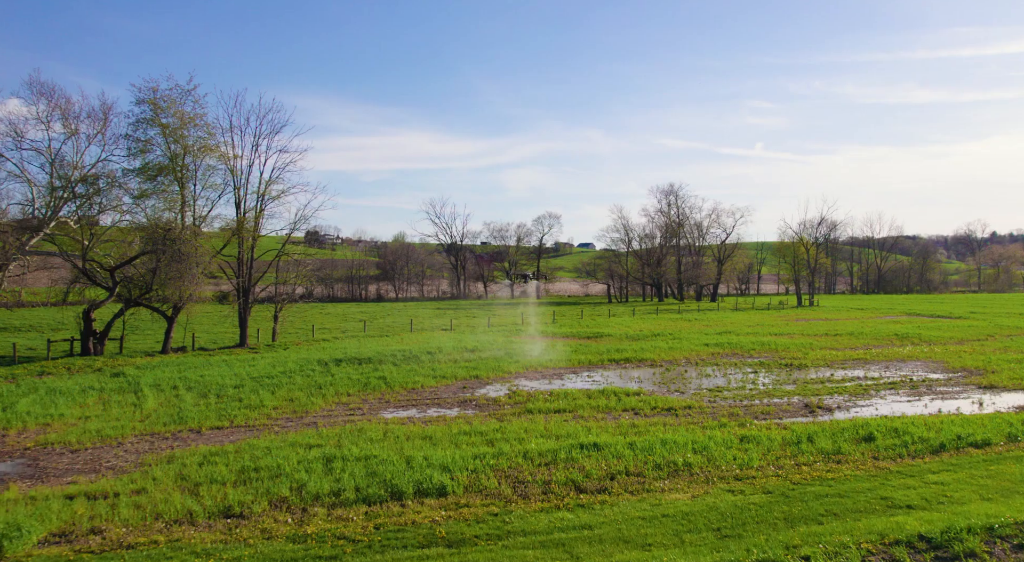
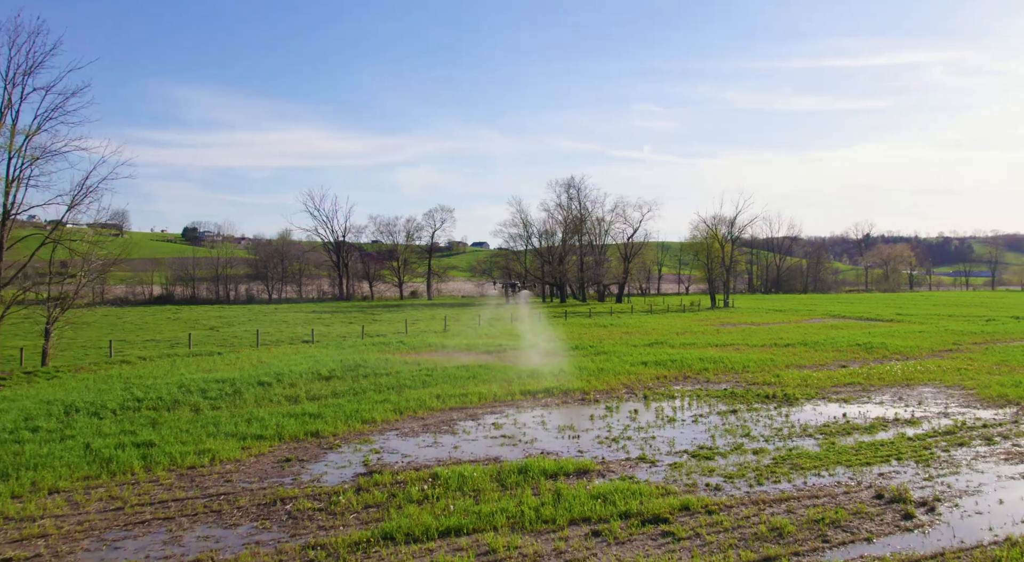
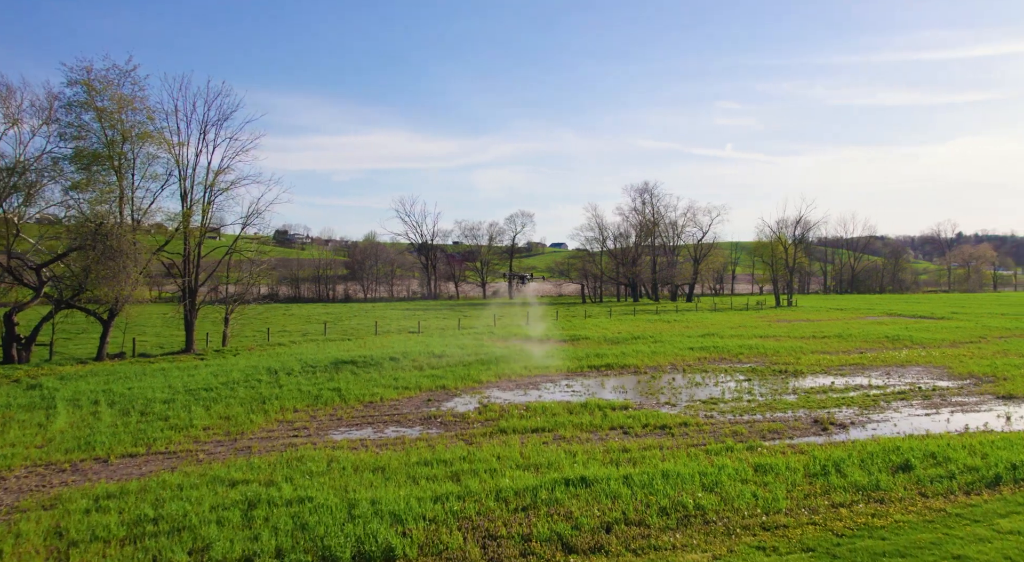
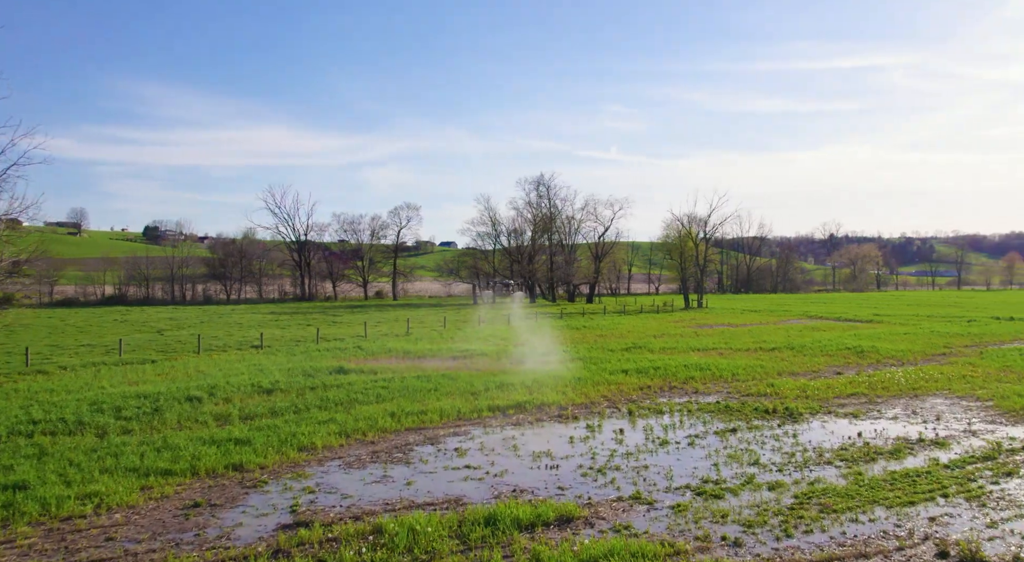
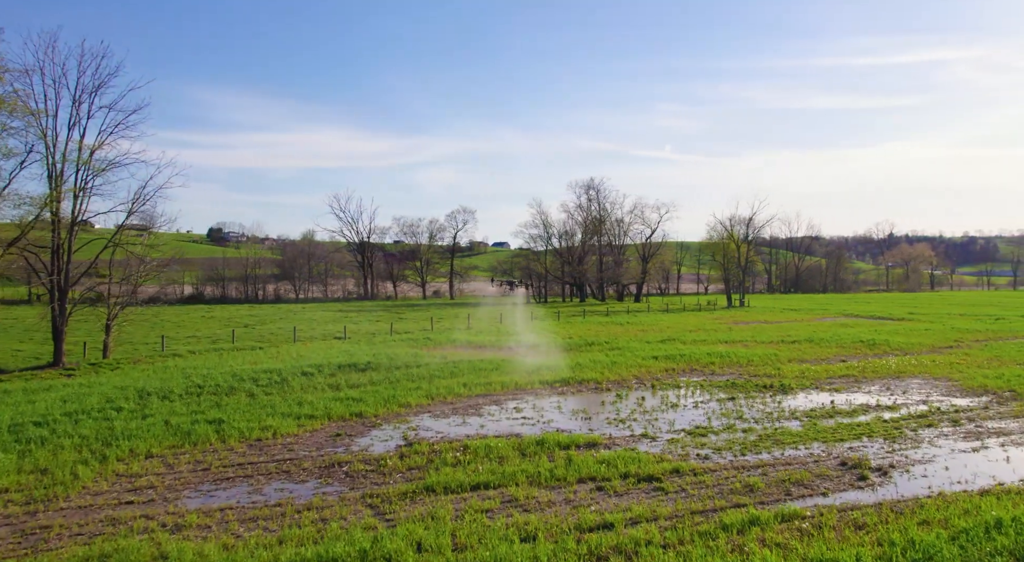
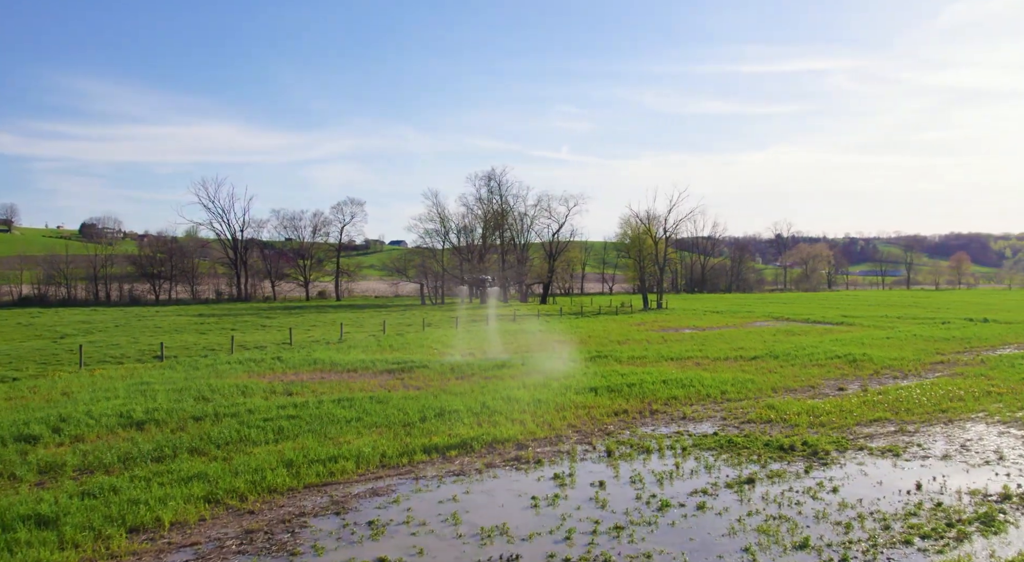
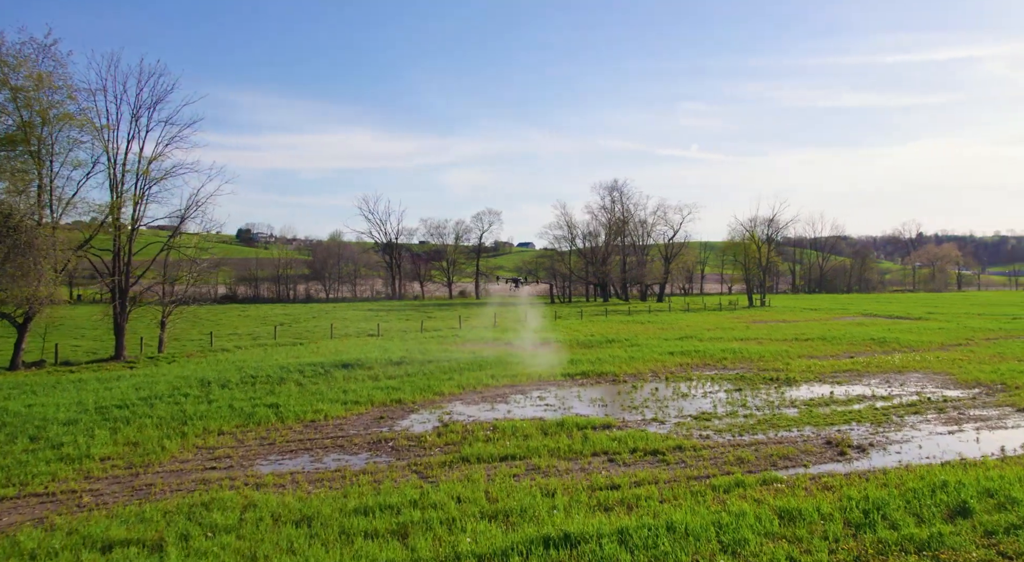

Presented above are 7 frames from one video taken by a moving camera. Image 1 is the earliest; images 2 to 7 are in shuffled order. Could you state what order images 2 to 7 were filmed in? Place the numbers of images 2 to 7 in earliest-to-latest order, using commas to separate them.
3, 7, 5, 2, 4, 6
